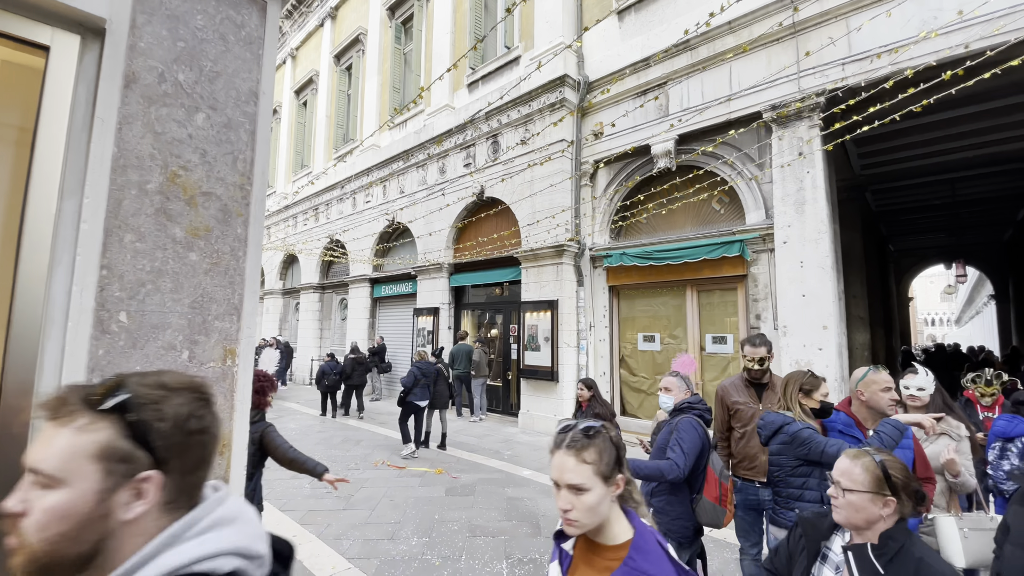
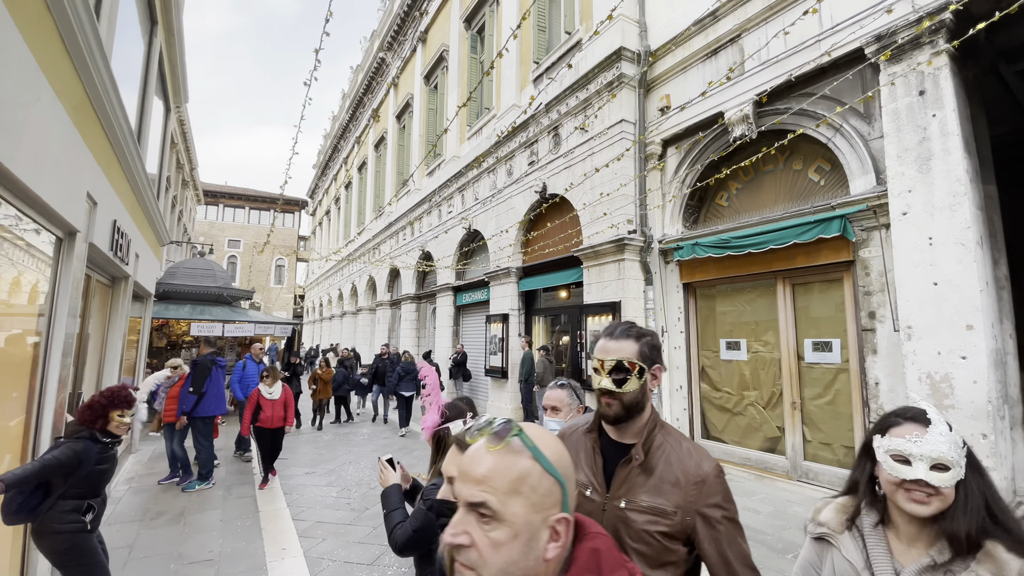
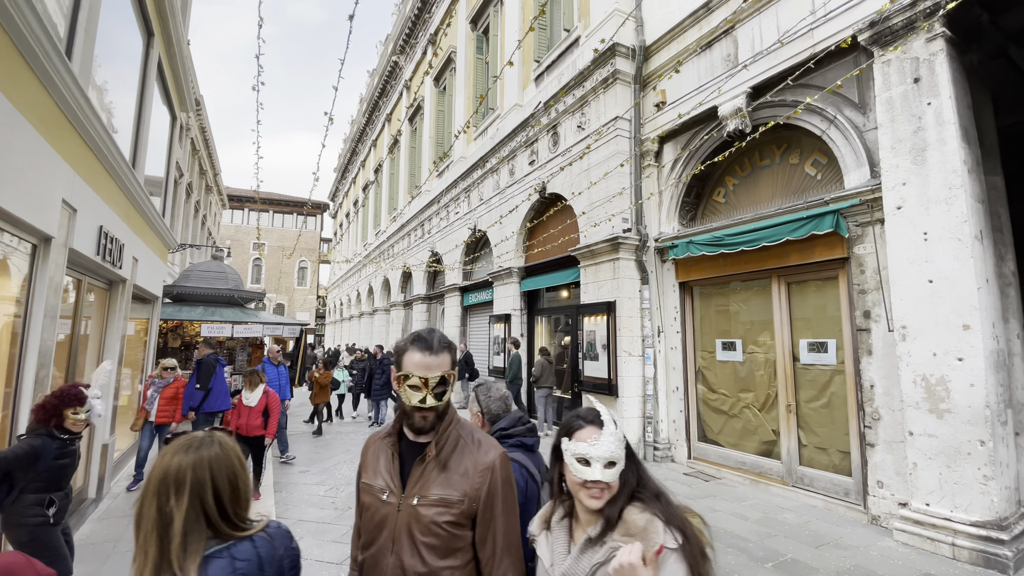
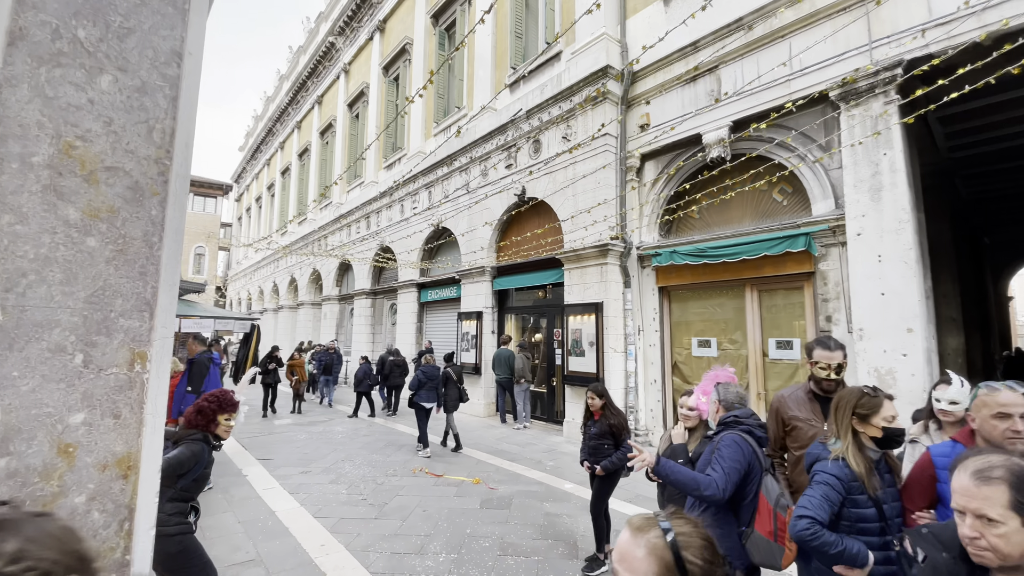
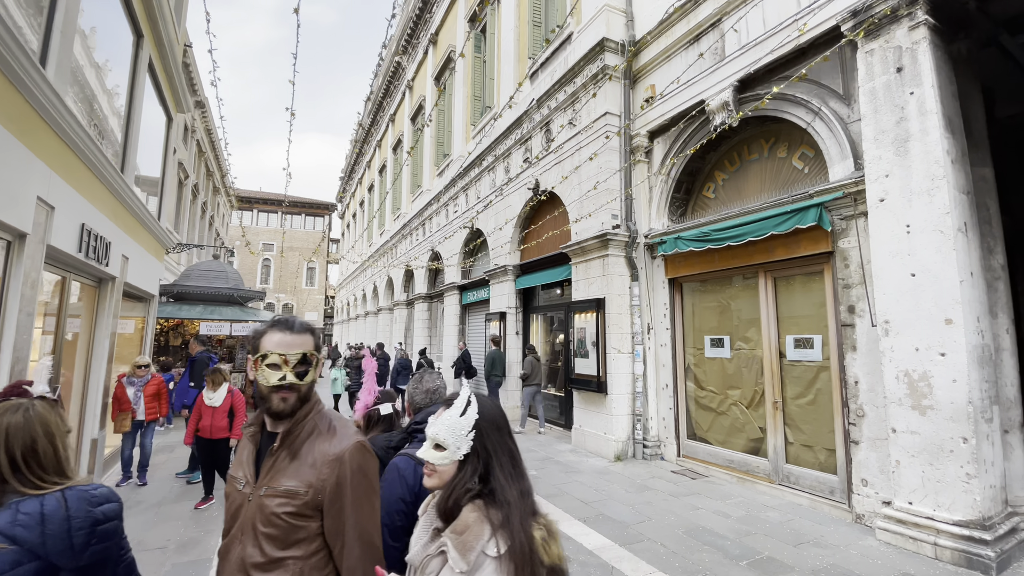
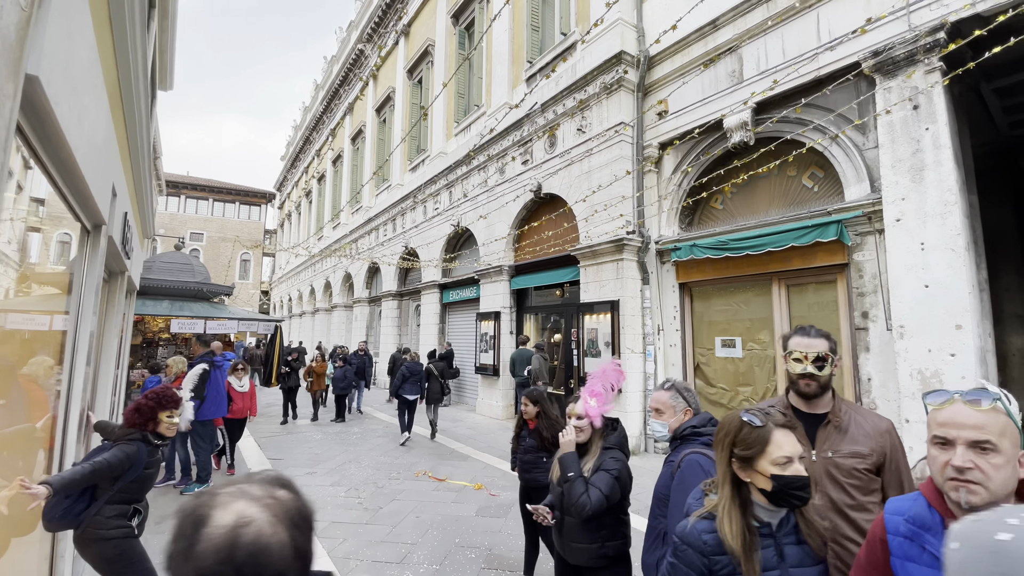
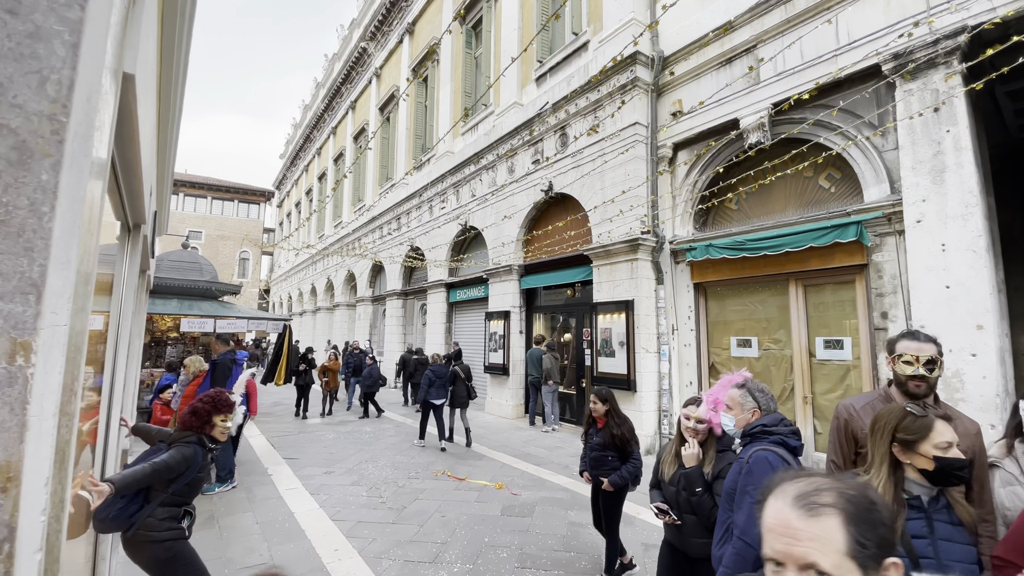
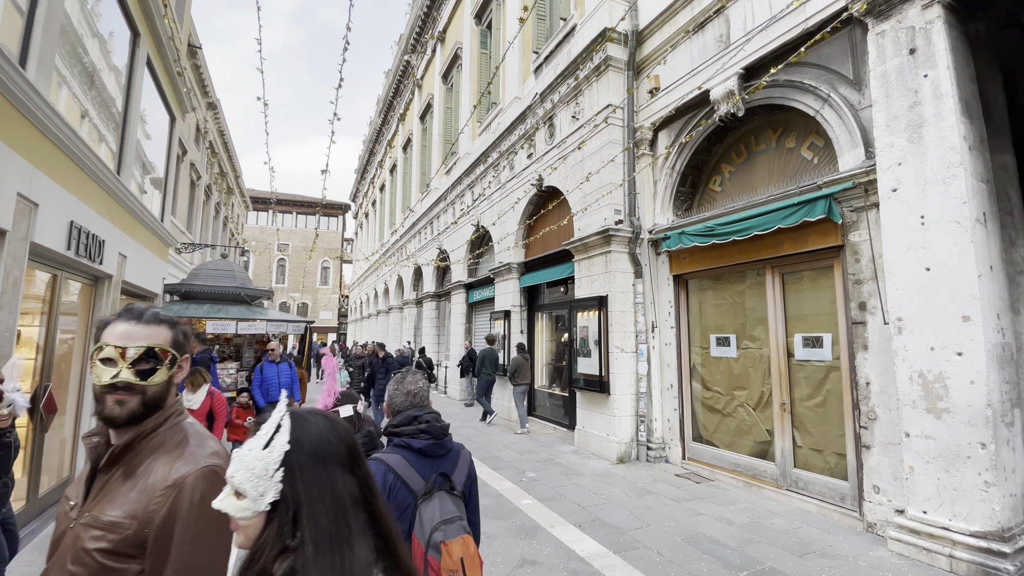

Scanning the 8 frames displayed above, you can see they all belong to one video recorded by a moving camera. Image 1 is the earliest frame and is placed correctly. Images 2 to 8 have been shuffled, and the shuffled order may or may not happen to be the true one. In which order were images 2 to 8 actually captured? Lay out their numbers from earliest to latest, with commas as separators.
4, 7, 6, 2, 3, 5, 8
